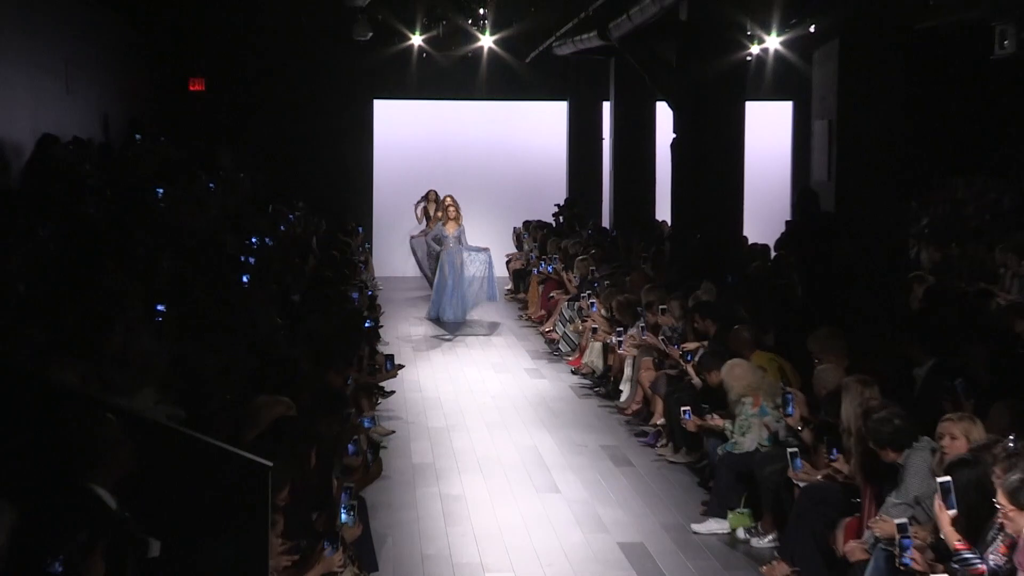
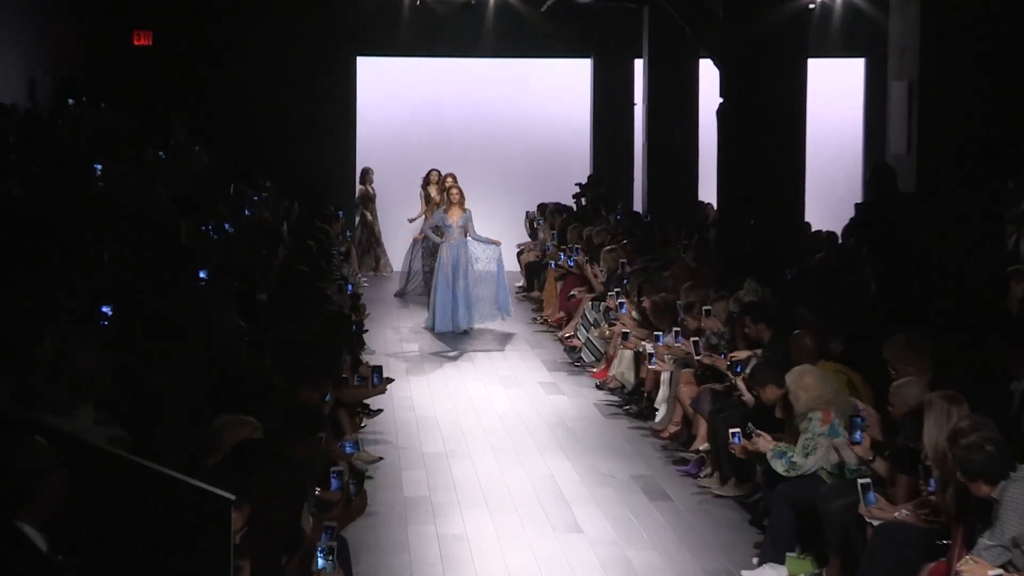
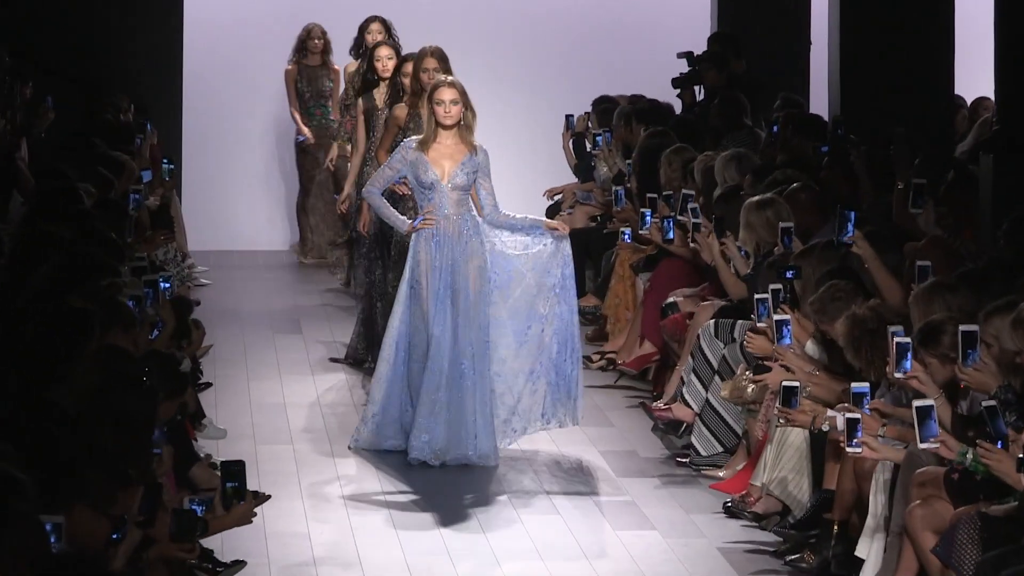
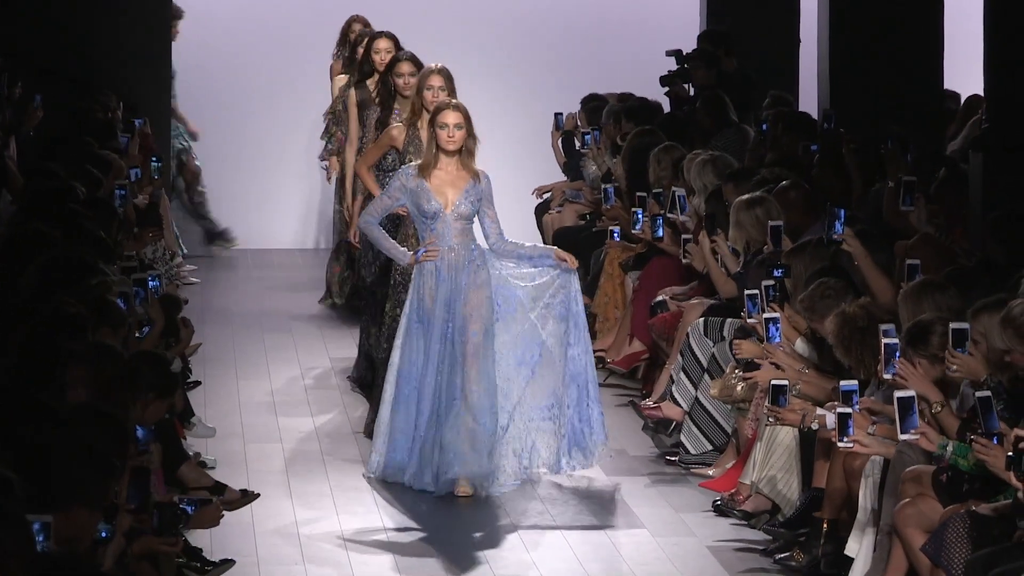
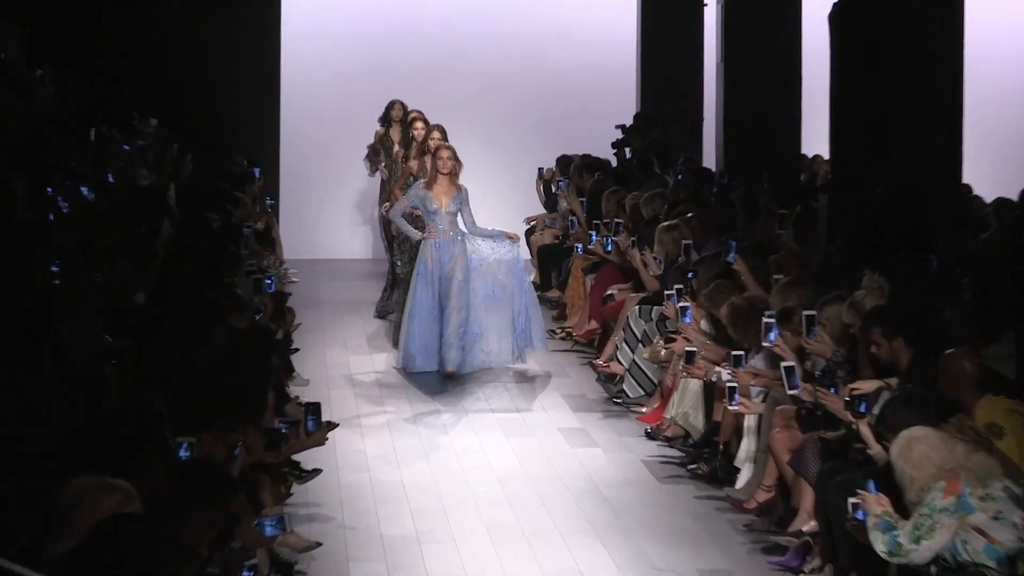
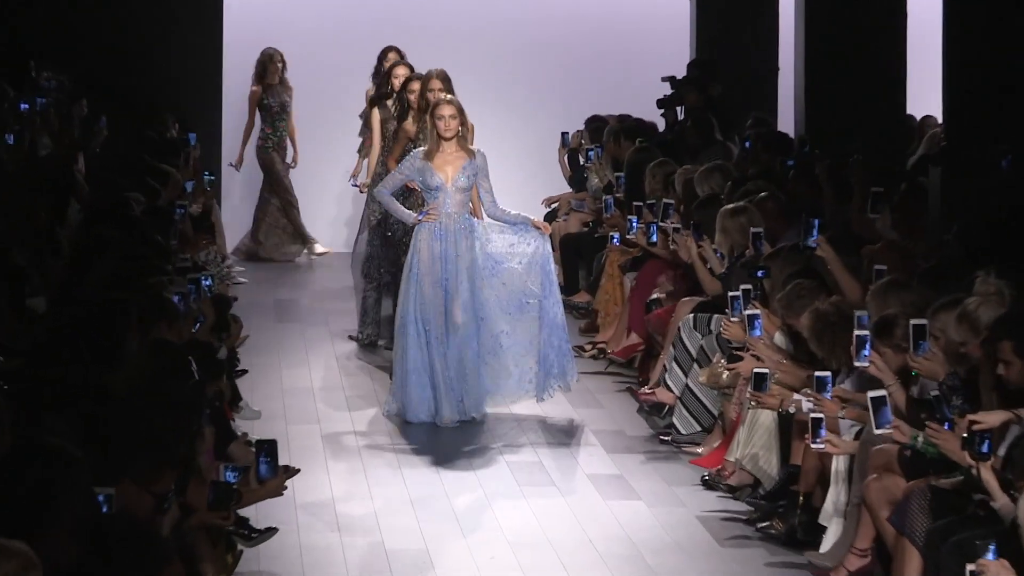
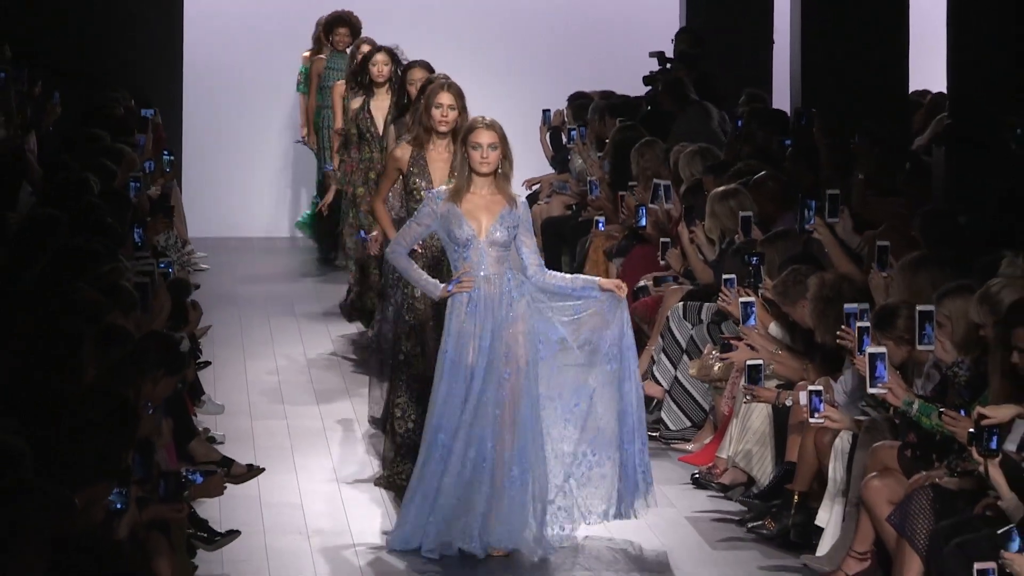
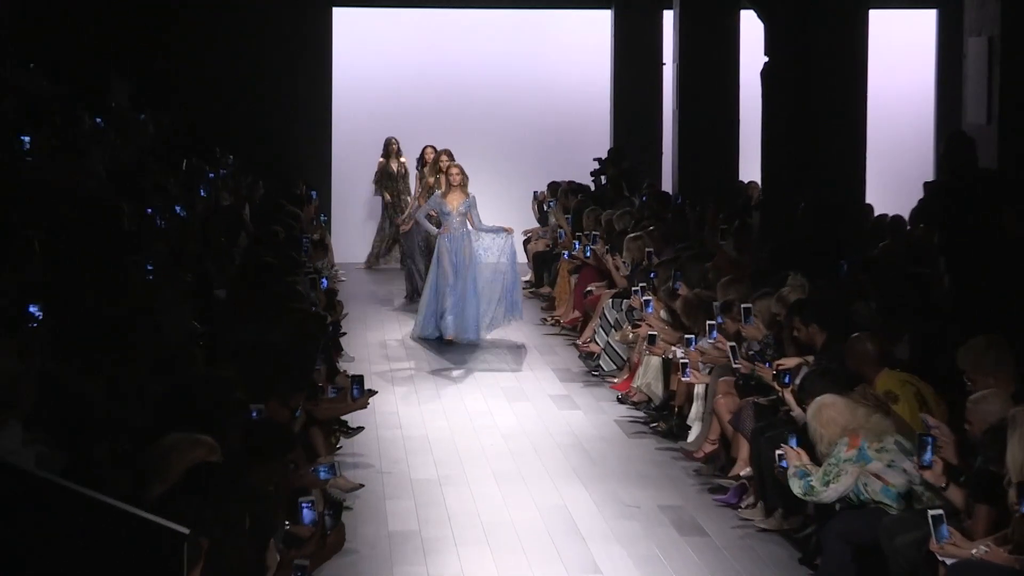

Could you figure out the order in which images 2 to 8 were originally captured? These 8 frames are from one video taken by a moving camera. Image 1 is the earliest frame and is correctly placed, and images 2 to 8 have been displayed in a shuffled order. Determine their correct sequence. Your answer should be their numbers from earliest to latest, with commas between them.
2, 8, 5, 6, 3, 4, 7
